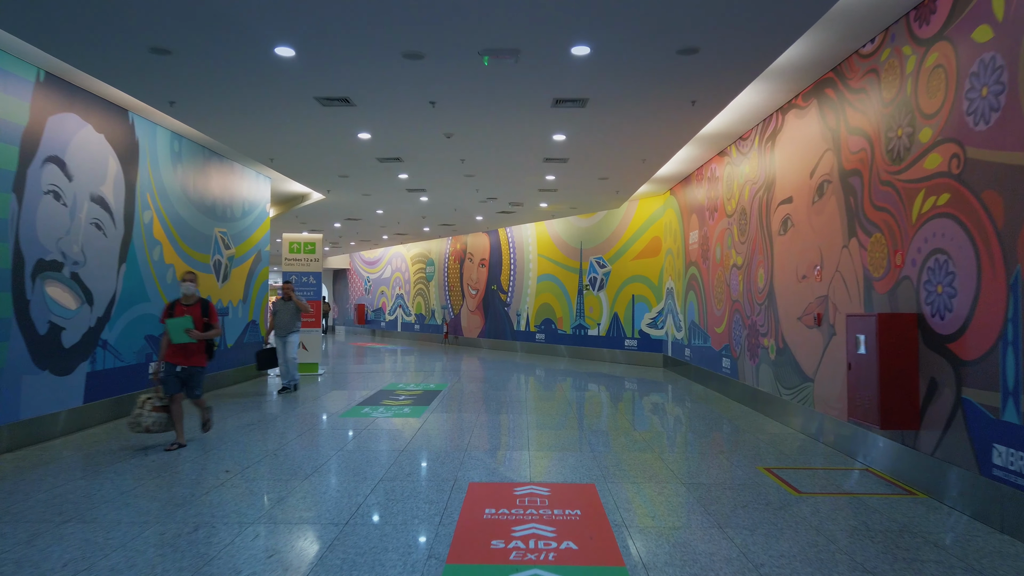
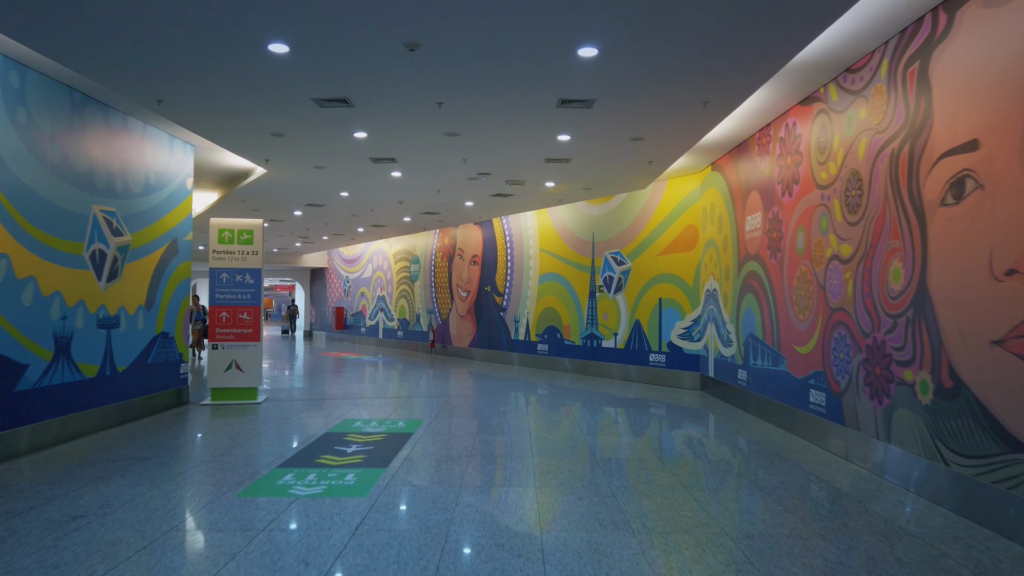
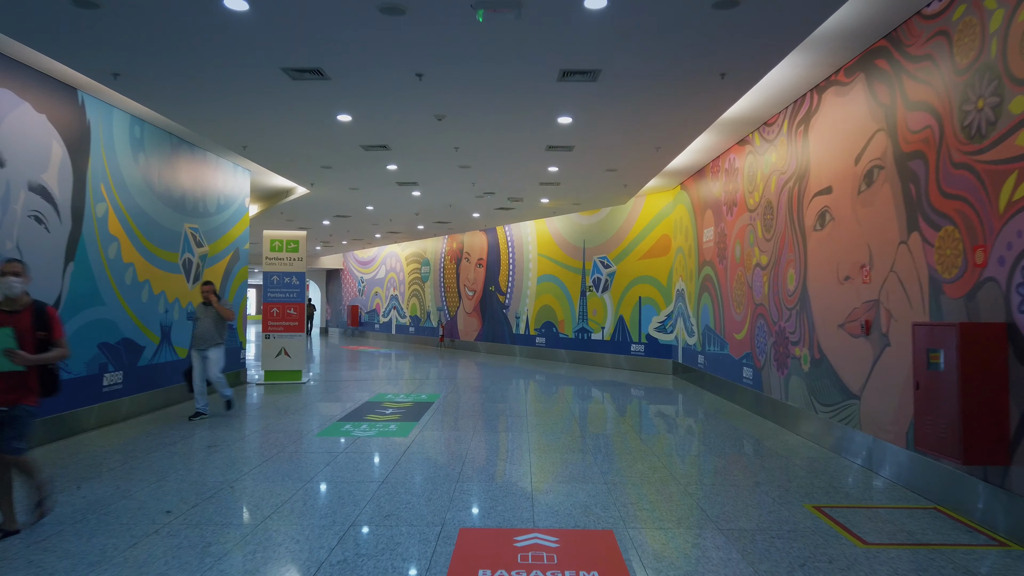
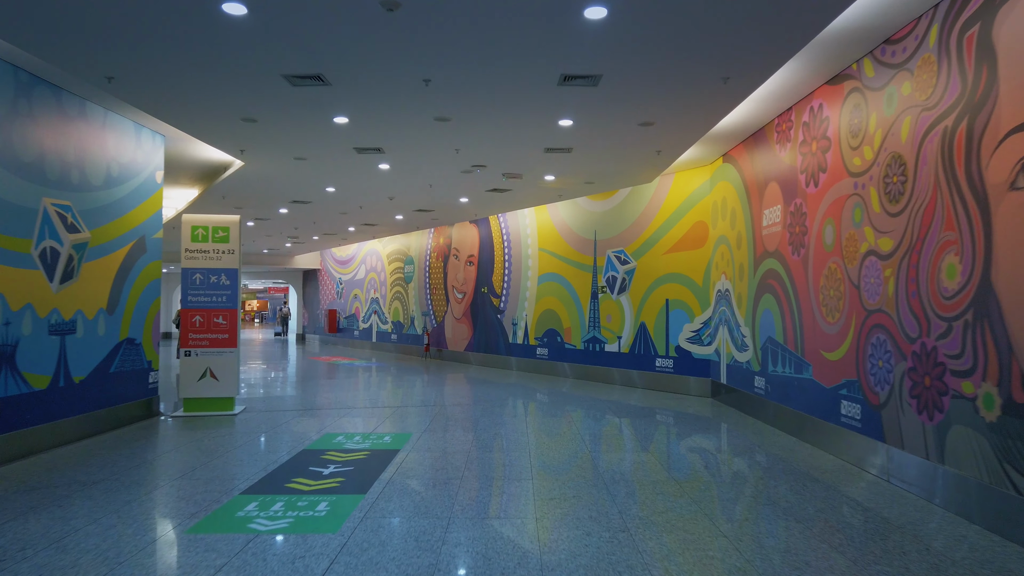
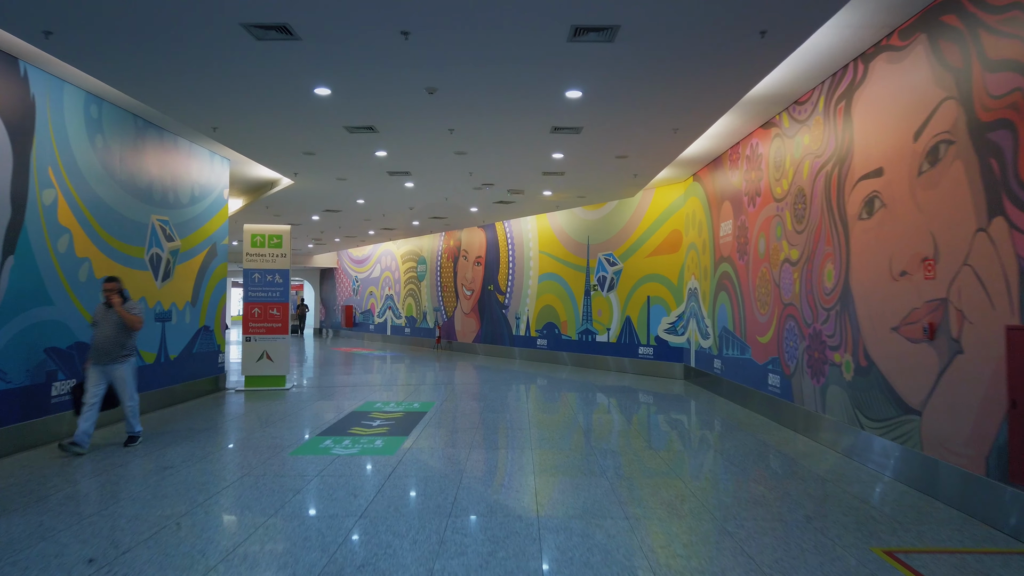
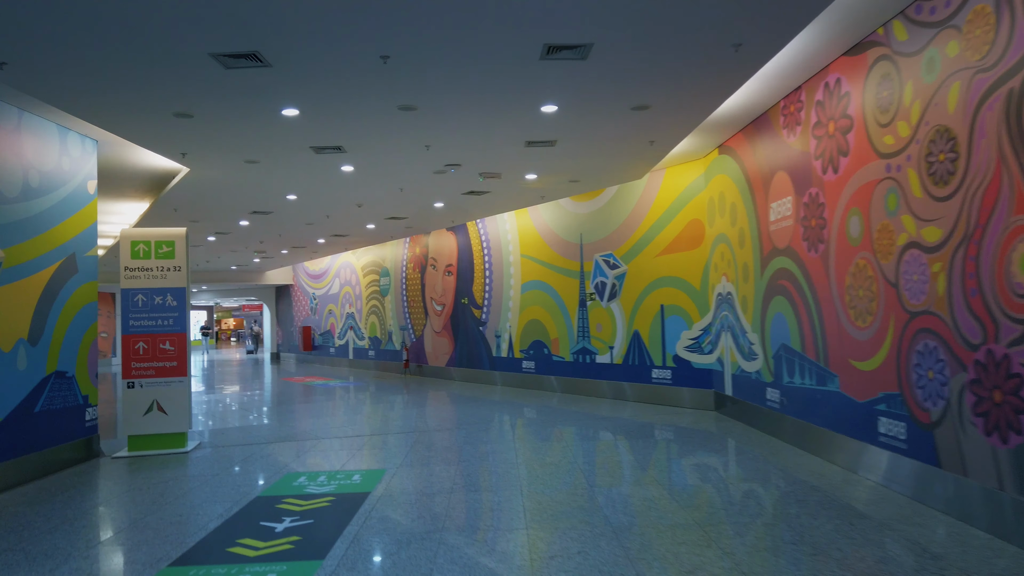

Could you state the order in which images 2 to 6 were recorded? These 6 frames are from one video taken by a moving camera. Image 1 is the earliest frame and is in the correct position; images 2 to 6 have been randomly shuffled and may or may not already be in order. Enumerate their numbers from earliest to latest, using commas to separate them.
3, 5, 2, 4, 6
